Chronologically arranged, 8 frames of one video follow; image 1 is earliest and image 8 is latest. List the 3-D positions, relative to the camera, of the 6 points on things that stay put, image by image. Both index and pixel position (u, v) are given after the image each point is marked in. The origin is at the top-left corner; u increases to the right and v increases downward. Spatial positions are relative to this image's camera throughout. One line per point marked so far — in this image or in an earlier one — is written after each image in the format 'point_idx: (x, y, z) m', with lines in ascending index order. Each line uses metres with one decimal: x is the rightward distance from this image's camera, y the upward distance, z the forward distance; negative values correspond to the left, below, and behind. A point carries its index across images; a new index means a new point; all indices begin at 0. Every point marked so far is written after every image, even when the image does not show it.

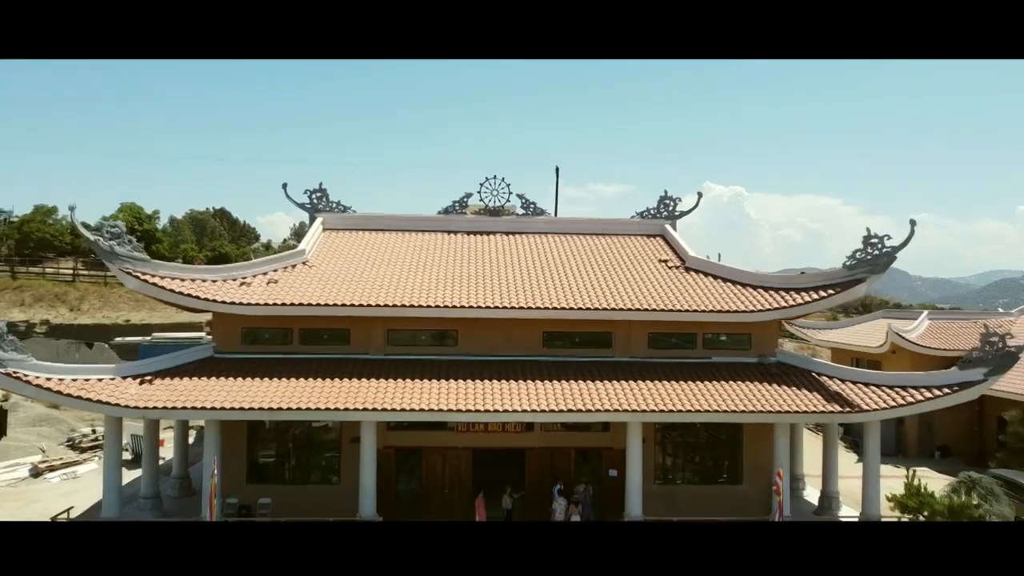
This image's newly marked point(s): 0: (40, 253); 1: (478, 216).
0: (-21.4, +1.6, +18.8) m
1: (-0.8, +1.7, +9.7) m
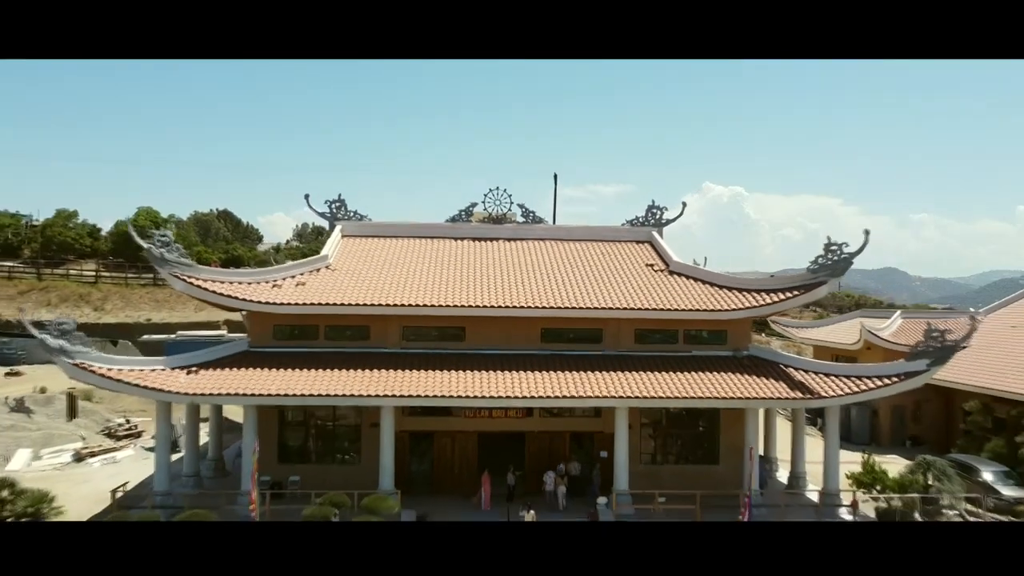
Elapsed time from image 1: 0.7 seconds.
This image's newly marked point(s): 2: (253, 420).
0: (-21.4, +1.6, +19.7) m
1: (-0.7, +1.6, +10.6) m
2: (-4.8, -2.5, +7.7) m
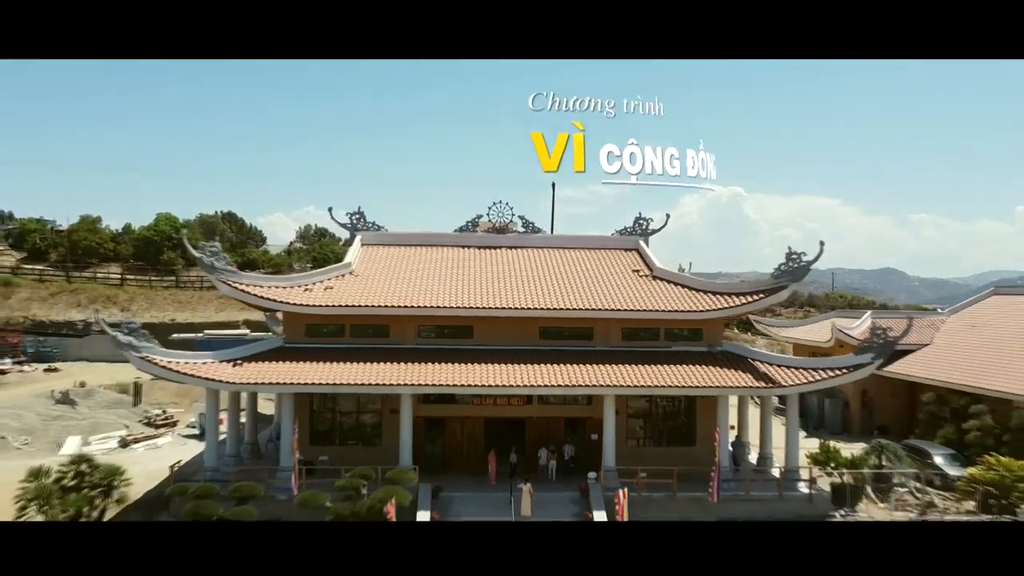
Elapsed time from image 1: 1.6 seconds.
0: (-21.4, +1.5, +20.9) m
1: (-0.7, +1.5, +11.8) m
2: (-4.7, -2.5, +8.9) m
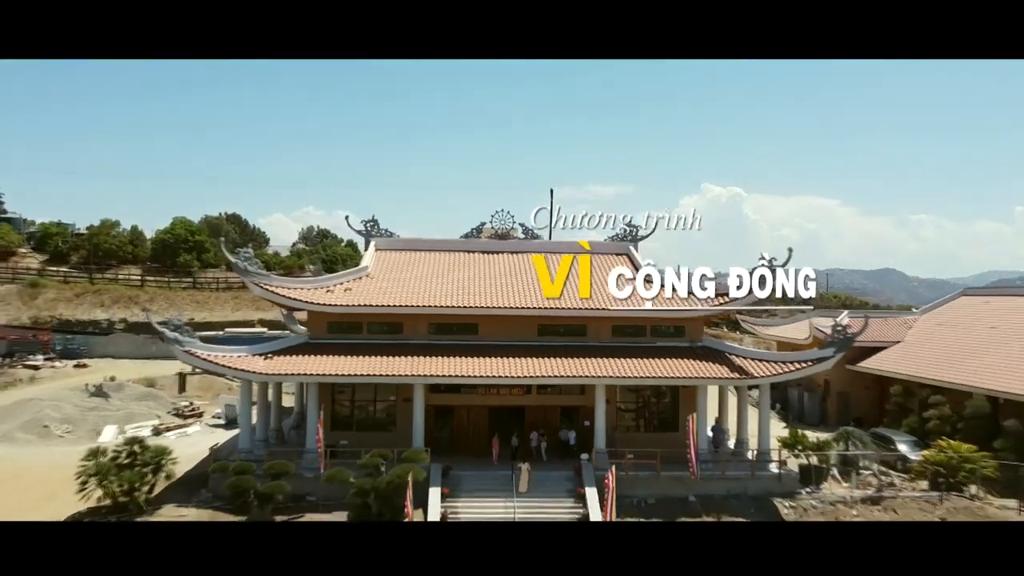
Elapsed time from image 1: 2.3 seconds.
0: (-21.4, +1.4, +21.9) m
1: (-0.7, +1.5, +12.8) m
2: (-4.7, -2.6, +9.9) m
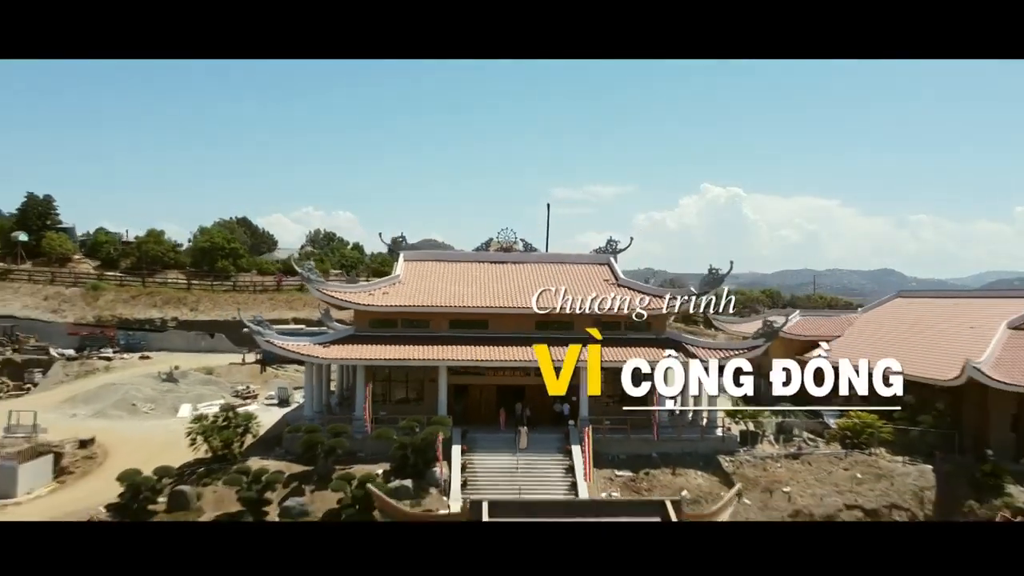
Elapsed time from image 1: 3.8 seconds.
0: (-21.3, +1.3, +24.7) m
1: (-0.6, +1.4, +15.6) m
2: (-4.6, -2.7, +12.7) m
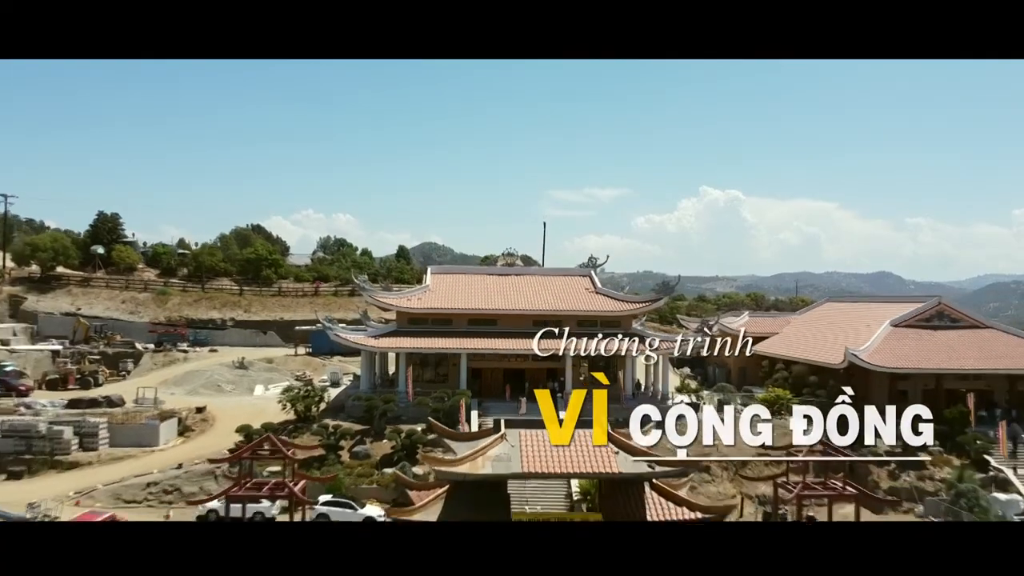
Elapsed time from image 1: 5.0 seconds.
0: (-21.2, +0.9, +29.0) m
1: (-0.4, +1.1, +19.9) m
2: (-4.5, -3.0, +17.0) m
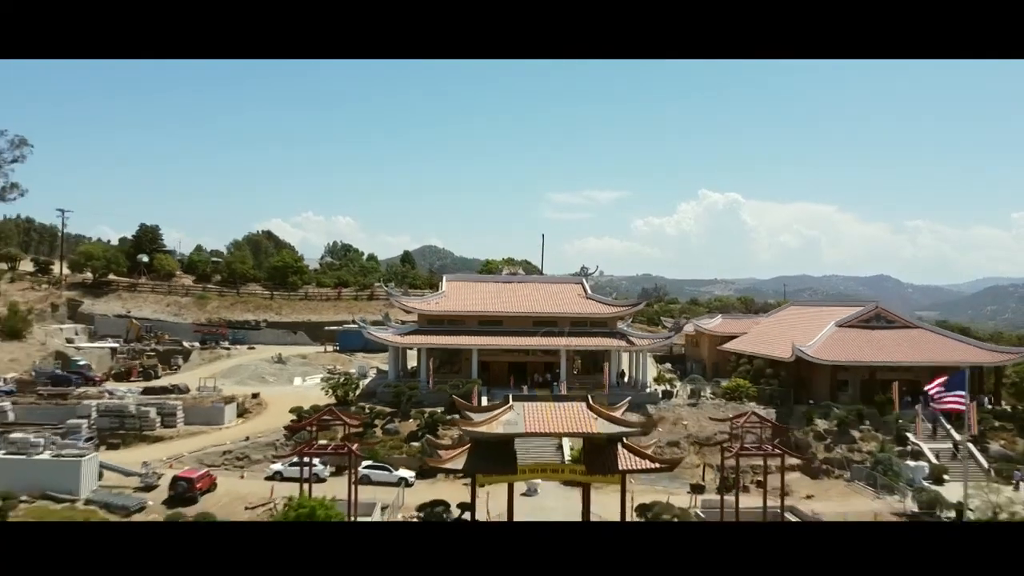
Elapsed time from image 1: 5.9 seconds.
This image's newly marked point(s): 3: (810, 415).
0: (-21.0, +0.6, +32.2) m
1: (-0.3, +0.8, +23.1) m
2: (-4.3, -3.3, +20.2) m
3: (+13.7, -5.8, +18.9) m
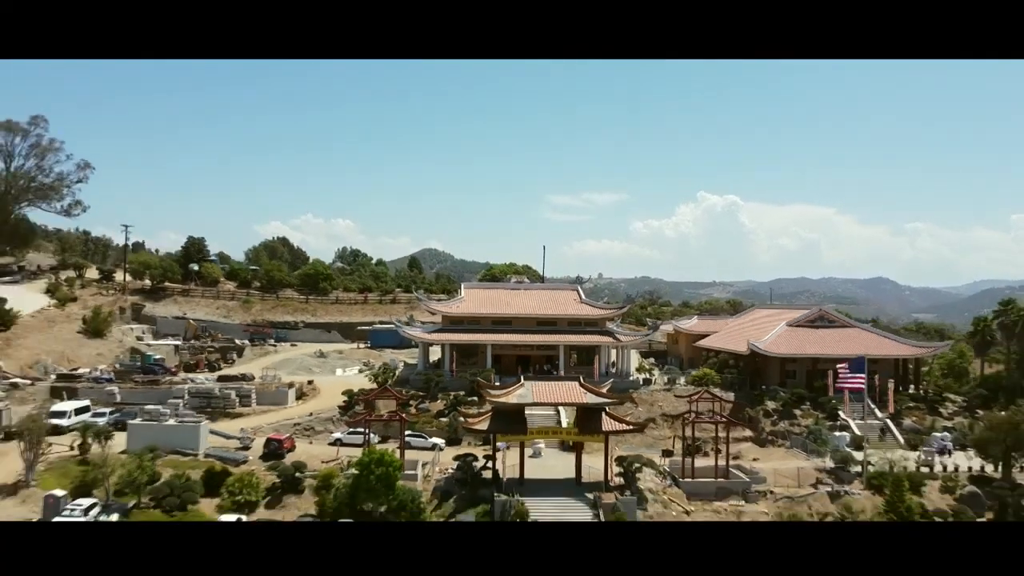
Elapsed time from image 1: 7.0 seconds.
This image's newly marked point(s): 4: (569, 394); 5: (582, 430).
0: (-20.6, +0.2, +36.6) m
1: (+0.2, +0.4, +27.5) m
2: (-3.9, -3.7, +24.6) m
3: (+14.1, -6.2, +23.3) m
4: (+2.3, -4.3, +17.0) m
5: (+2.8, -5.7, +16.6) m
